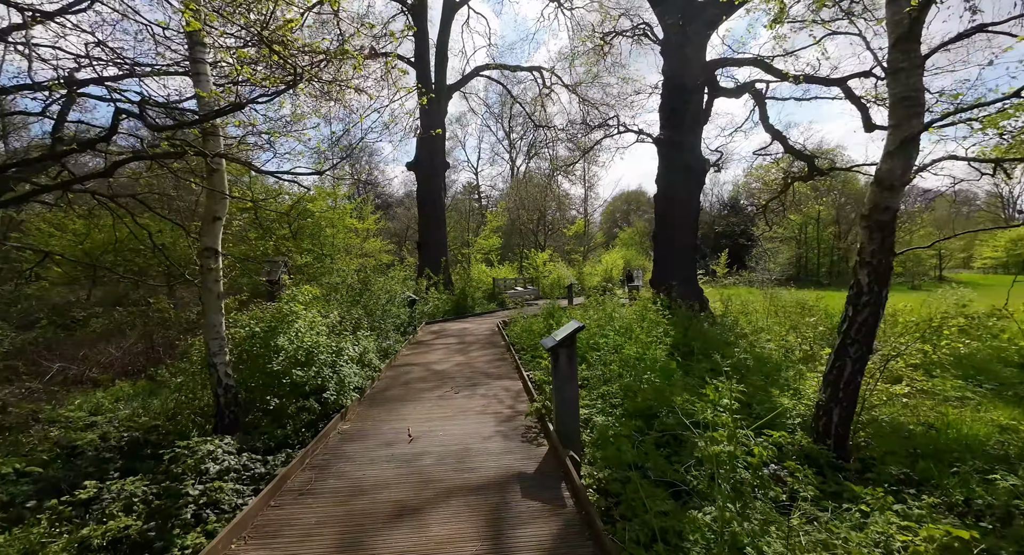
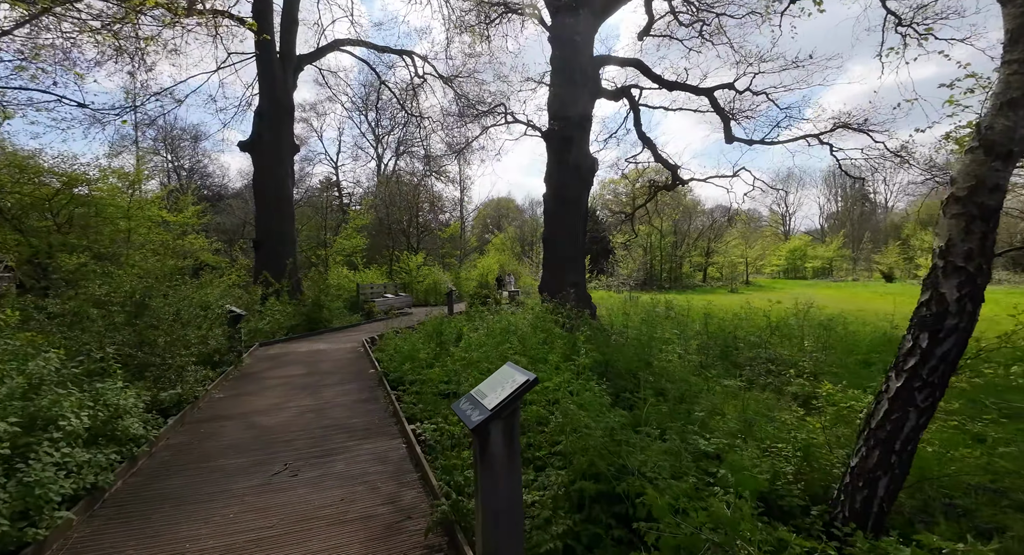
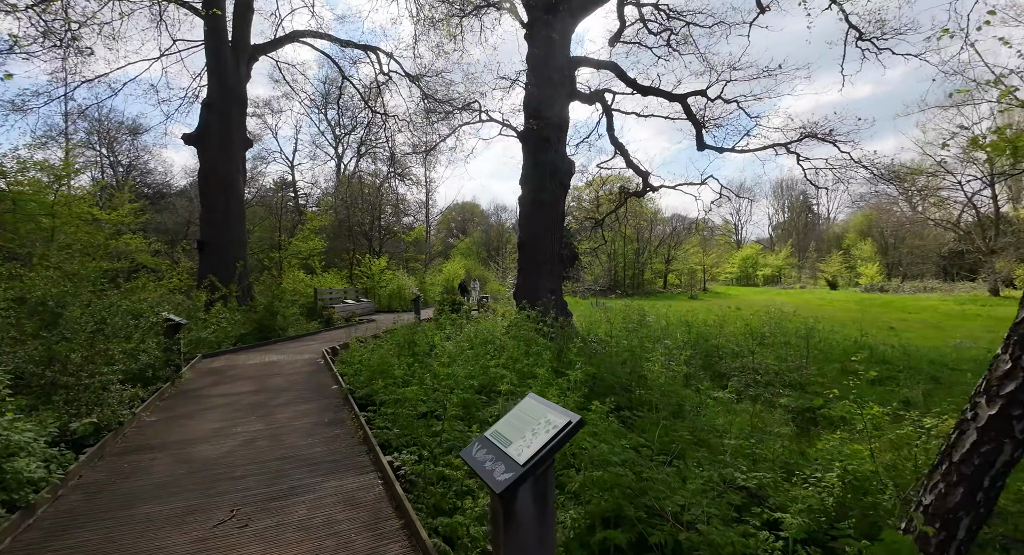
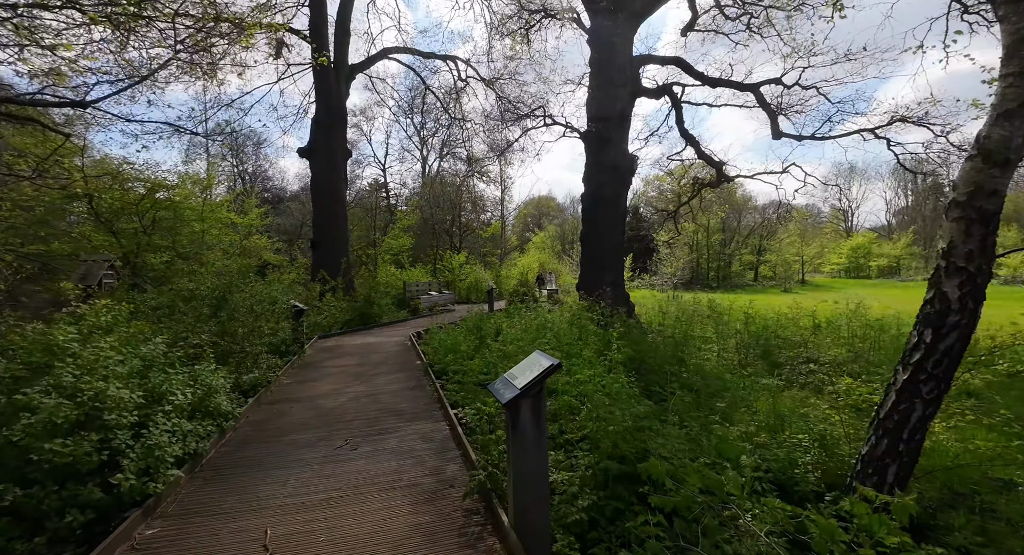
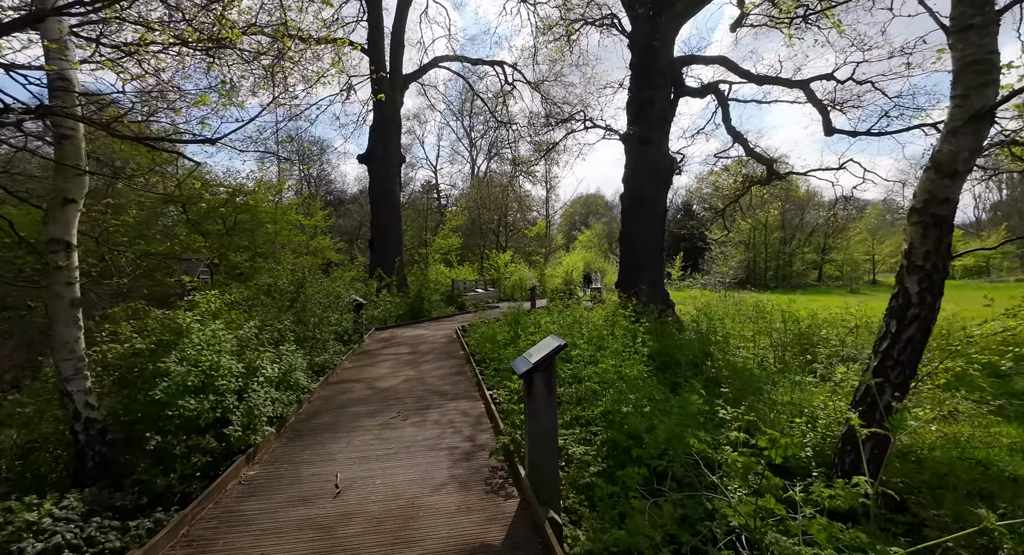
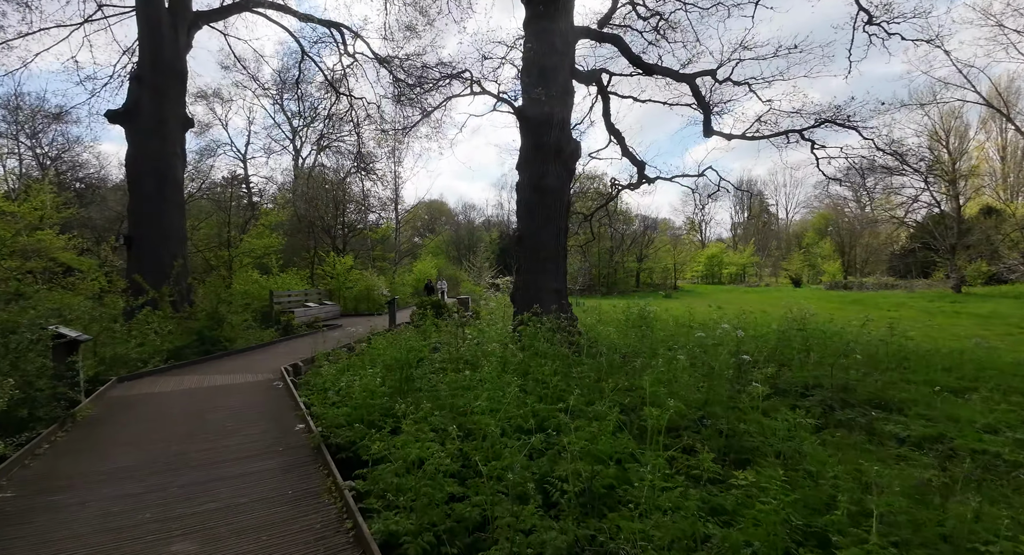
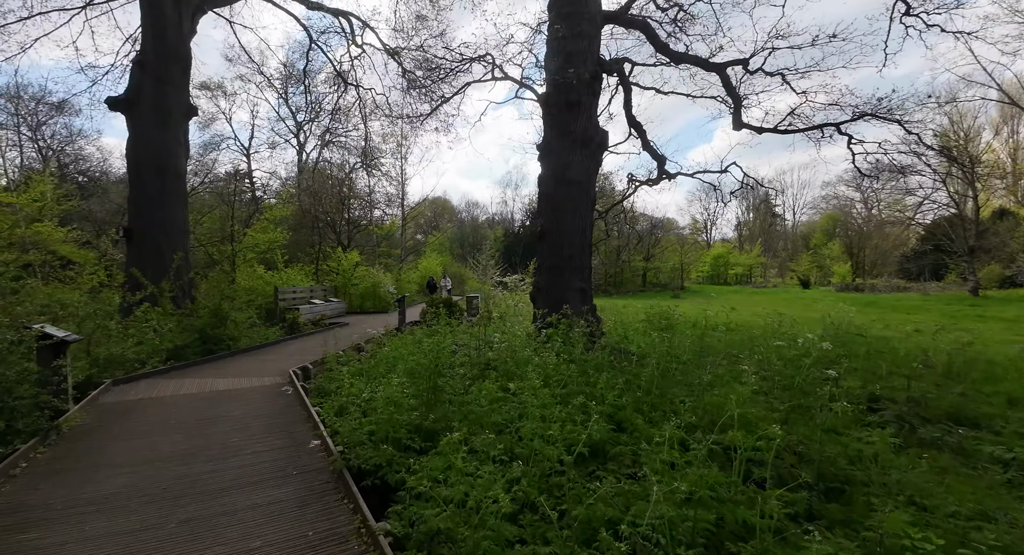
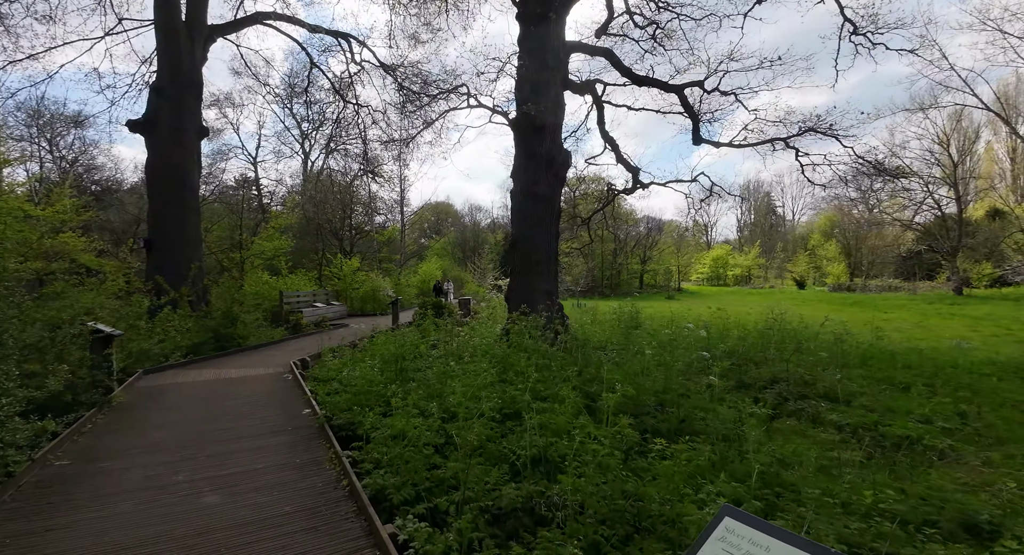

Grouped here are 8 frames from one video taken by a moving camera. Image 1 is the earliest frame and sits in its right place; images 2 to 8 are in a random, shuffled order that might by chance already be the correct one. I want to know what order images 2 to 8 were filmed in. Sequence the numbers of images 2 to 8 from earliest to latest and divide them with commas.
5, 4, 2, 3, 8, 6, 7
